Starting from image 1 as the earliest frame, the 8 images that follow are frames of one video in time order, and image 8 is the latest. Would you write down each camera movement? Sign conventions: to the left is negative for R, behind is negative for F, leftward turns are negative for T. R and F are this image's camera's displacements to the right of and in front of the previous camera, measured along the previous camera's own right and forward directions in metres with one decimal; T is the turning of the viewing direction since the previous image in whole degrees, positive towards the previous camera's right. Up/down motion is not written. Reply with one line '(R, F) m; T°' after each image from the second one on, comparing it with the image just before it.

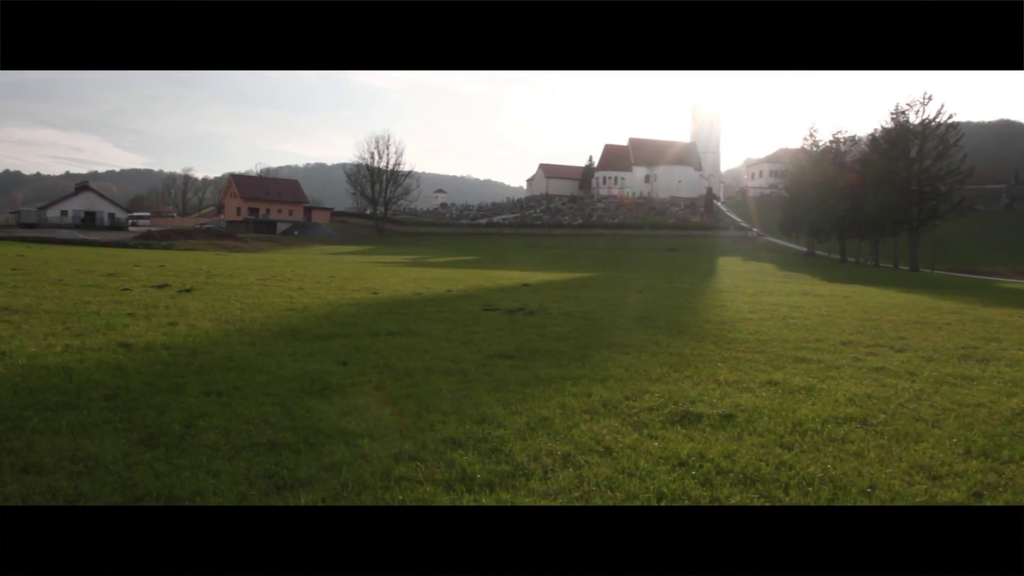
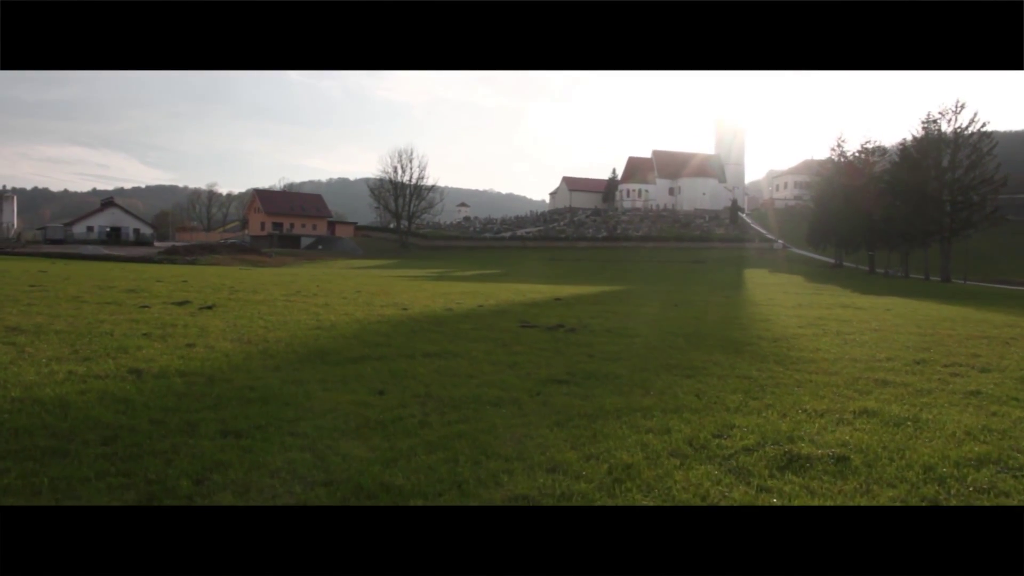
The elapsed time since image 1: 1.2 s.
(-0.4, +1.1) m; -2°
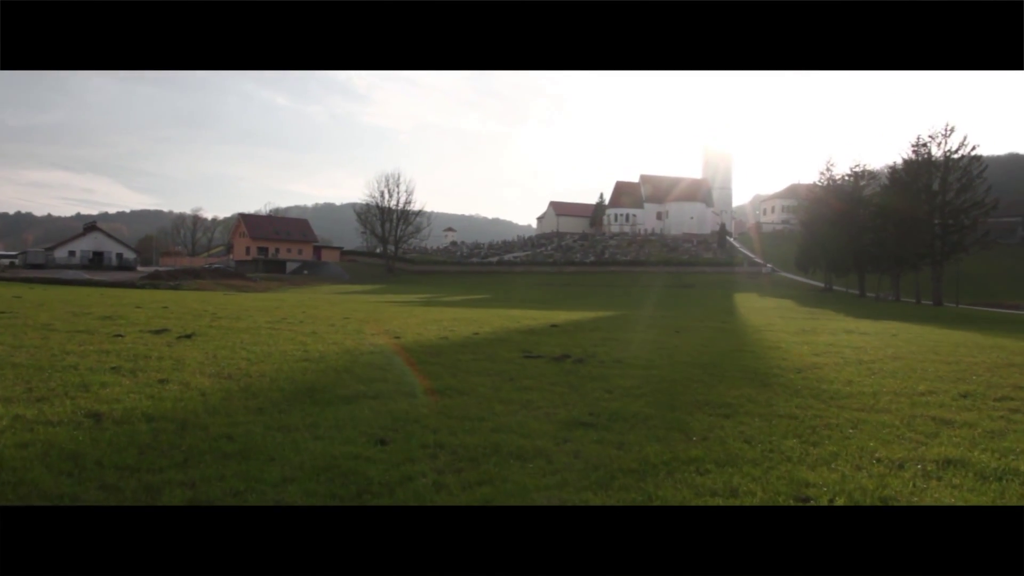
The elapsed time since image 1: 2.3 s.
(-0.4, +1.2) m; +1°
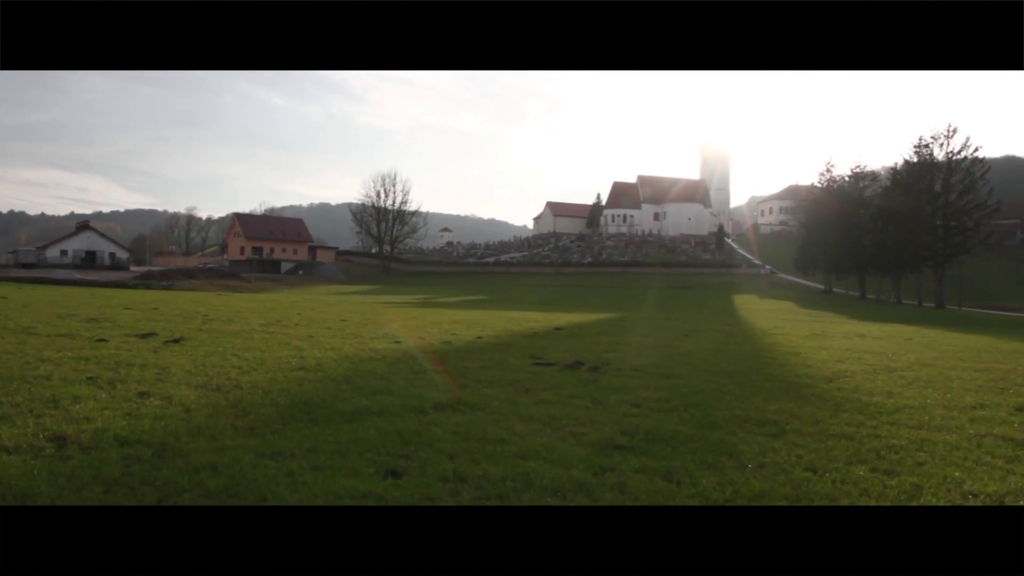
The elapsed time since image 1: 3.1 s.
(-0.3, +1.0) m; 0°
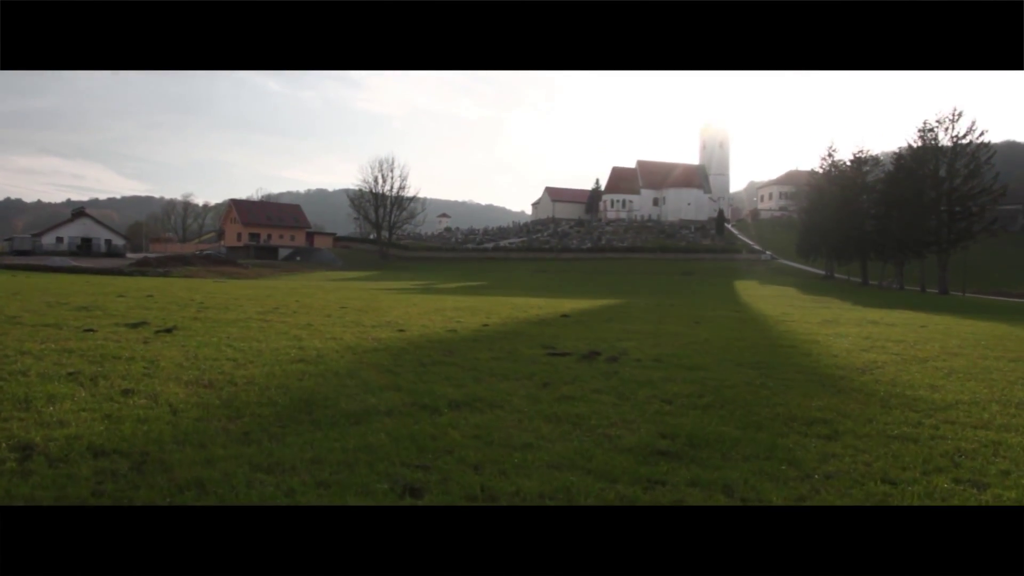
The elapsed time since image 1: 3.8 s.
(-0.3, +0.9) m; 0°
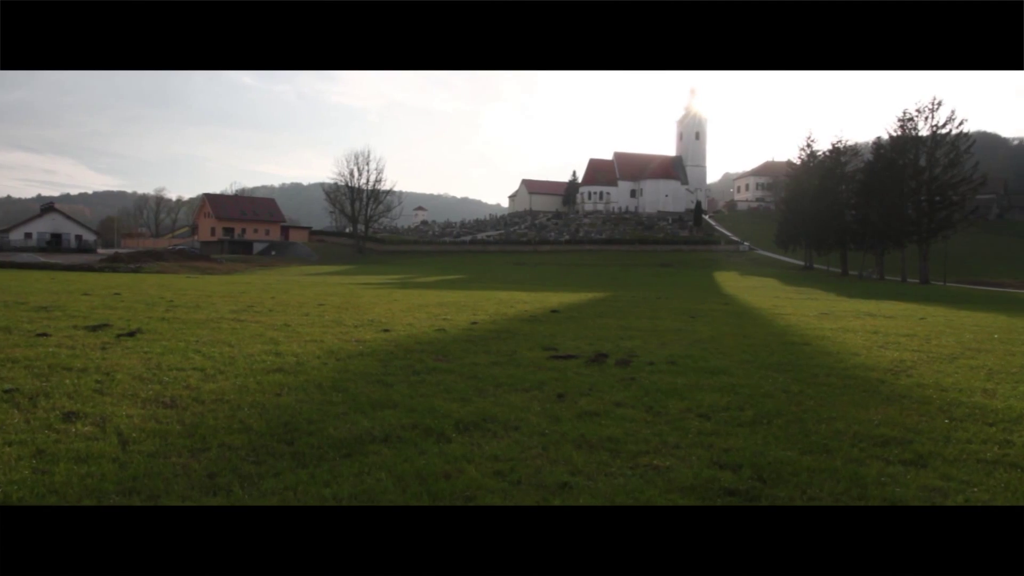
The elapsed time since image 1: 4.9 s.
(-0.4, +1.3) m; +2°
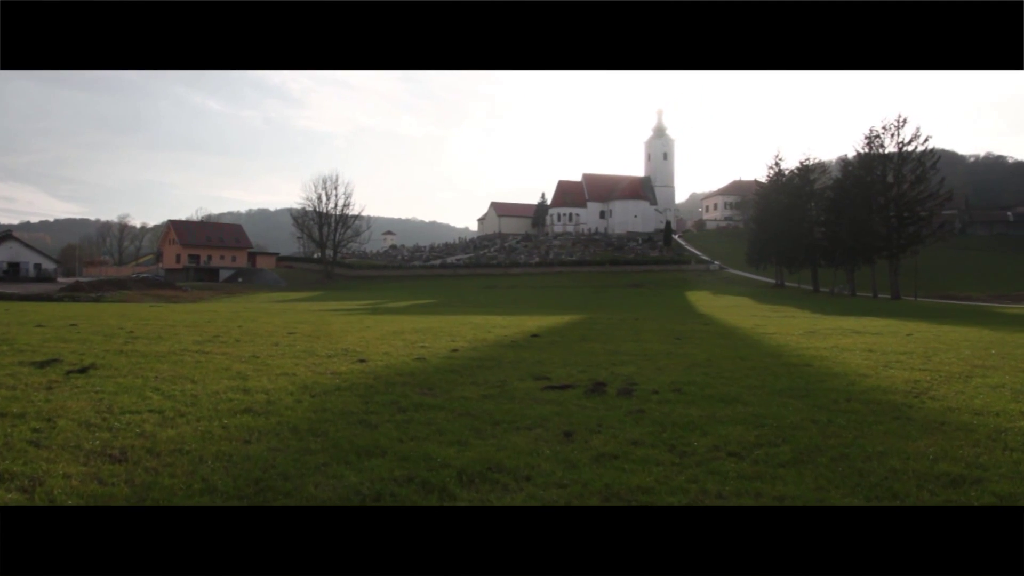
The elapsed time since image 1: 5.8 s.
(-0.4, +1.0) m; +2°
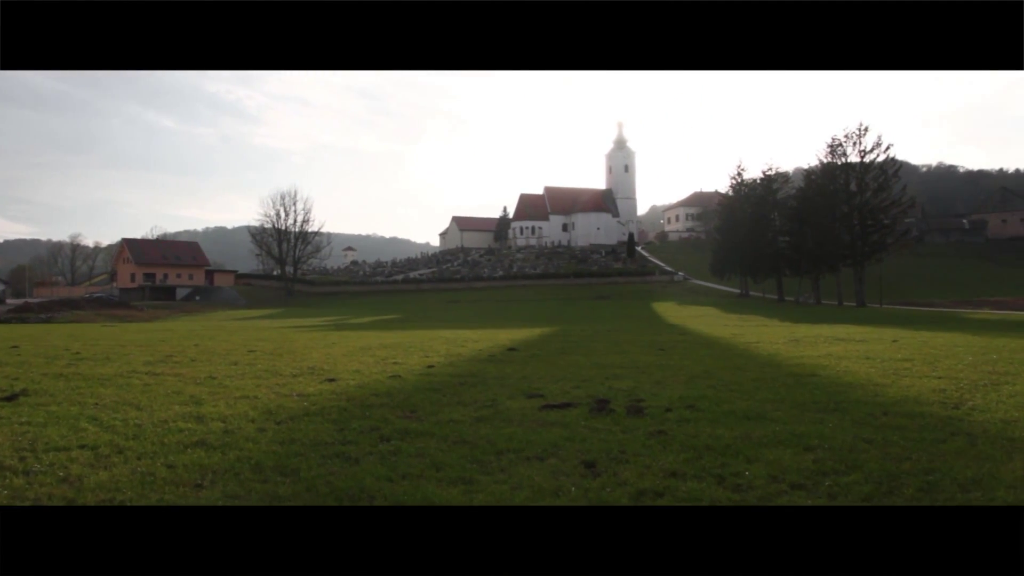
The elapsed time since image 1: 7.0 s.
(-0.5, +1.4) m; +3°
